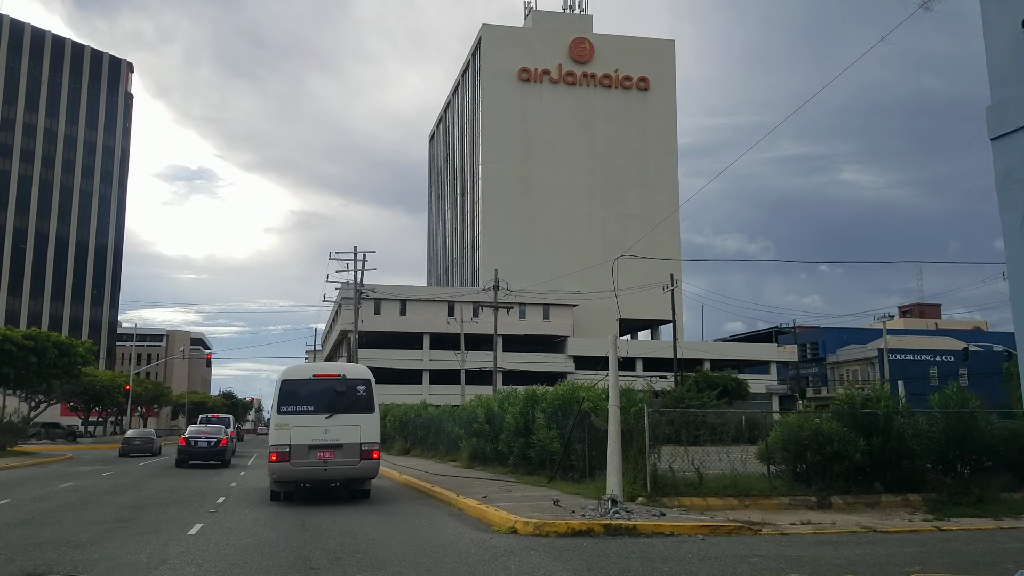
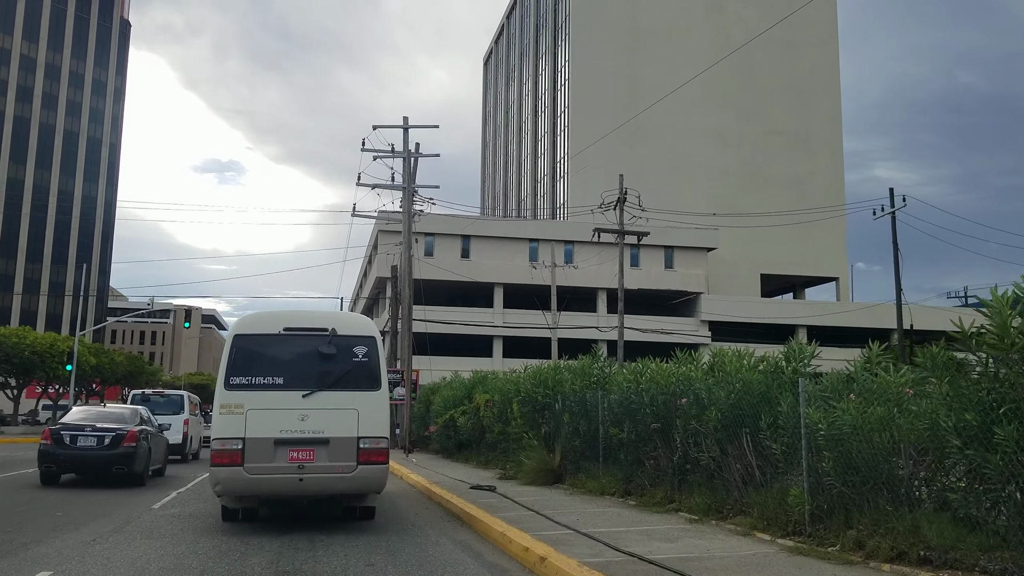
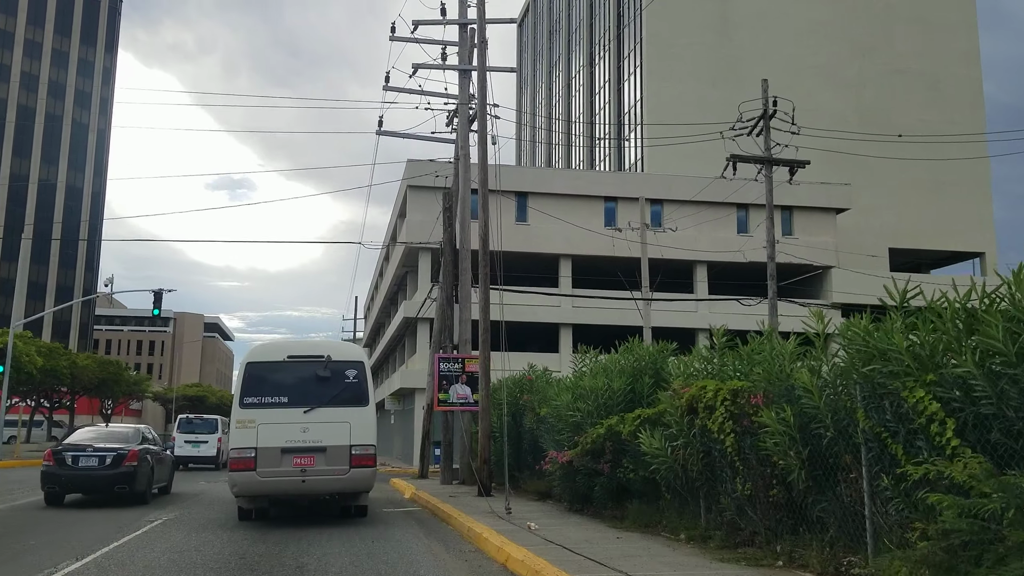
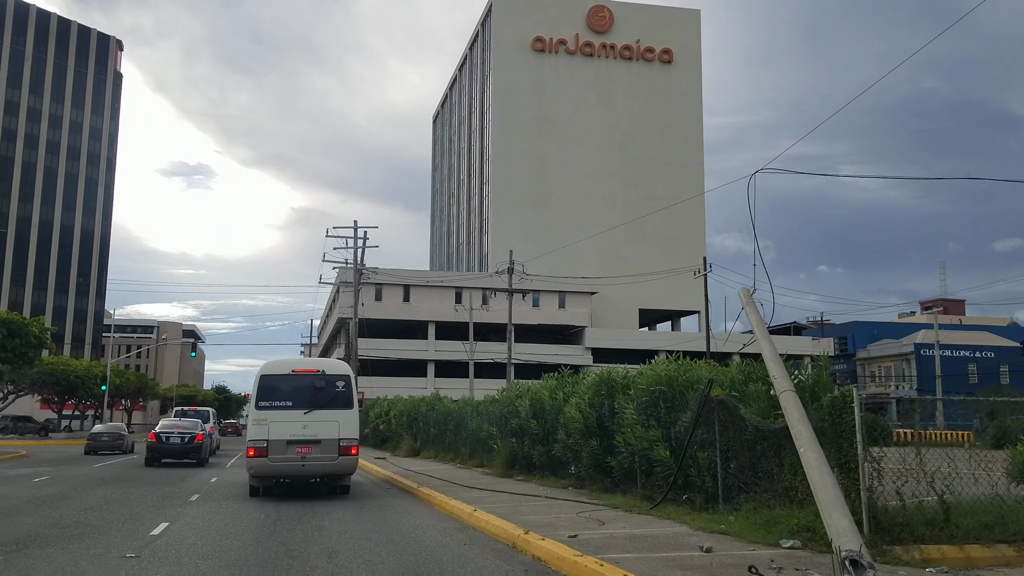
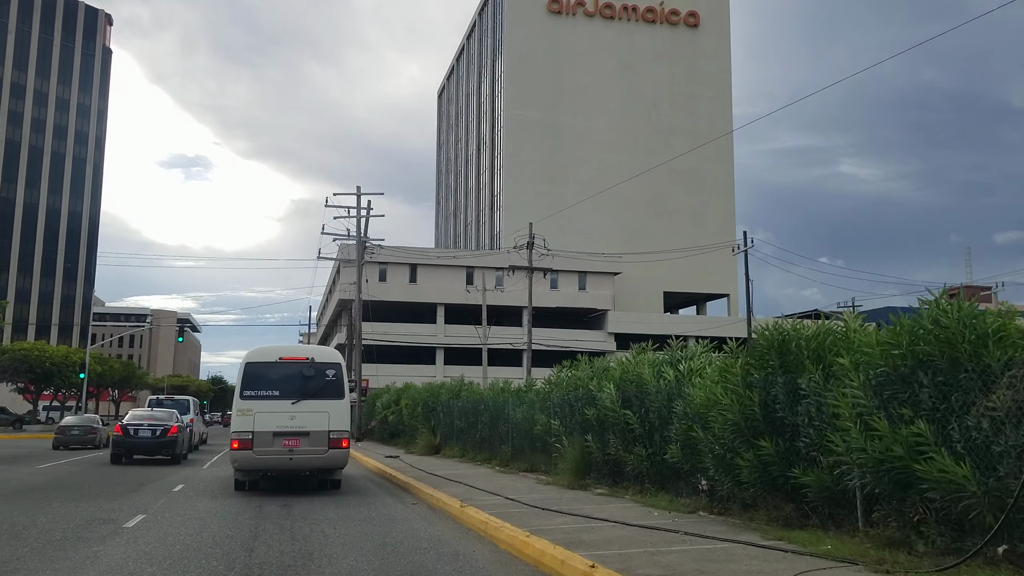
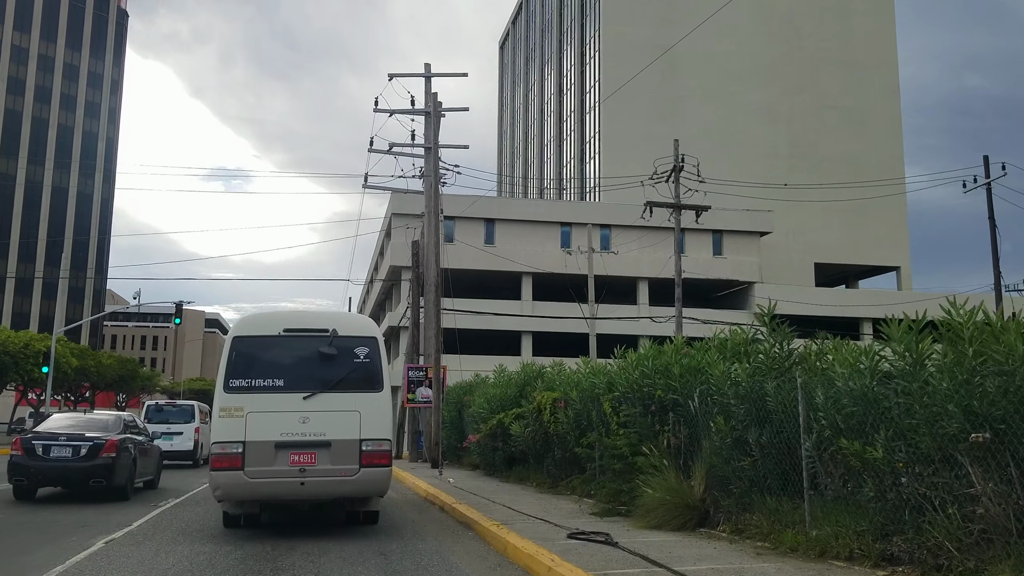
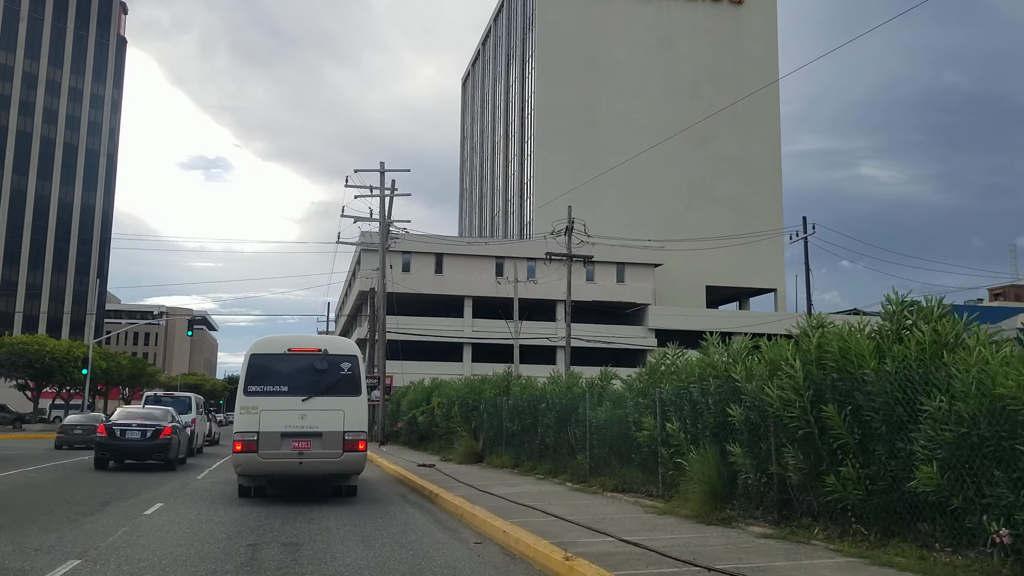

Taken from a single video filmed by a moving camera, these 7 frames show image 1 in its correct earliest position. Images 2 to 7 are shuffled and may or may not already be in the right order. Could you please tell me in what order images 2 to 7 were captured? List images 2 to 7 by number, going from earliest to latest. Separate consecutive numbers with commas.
4, 5, 7, 2, 6, 3
